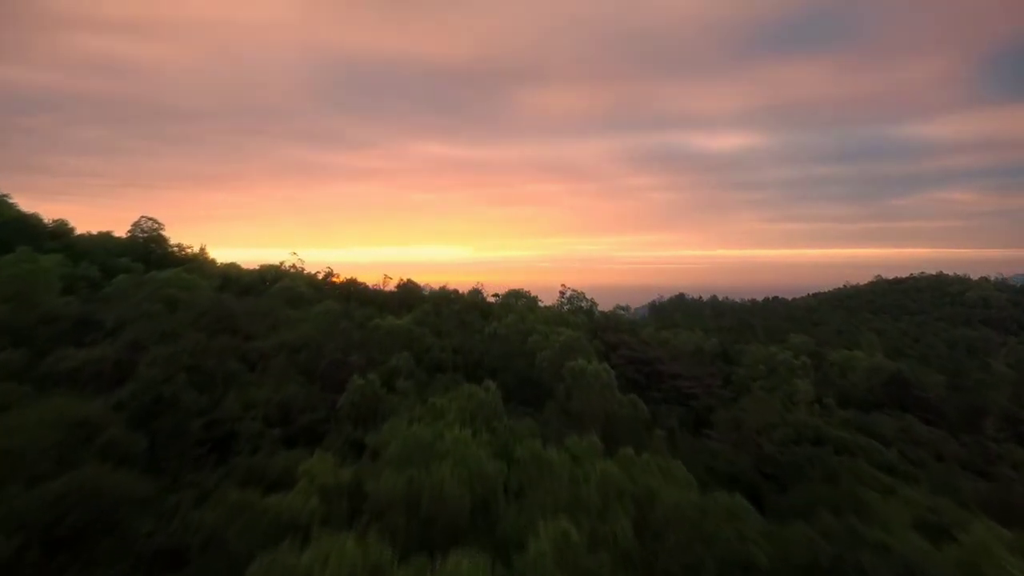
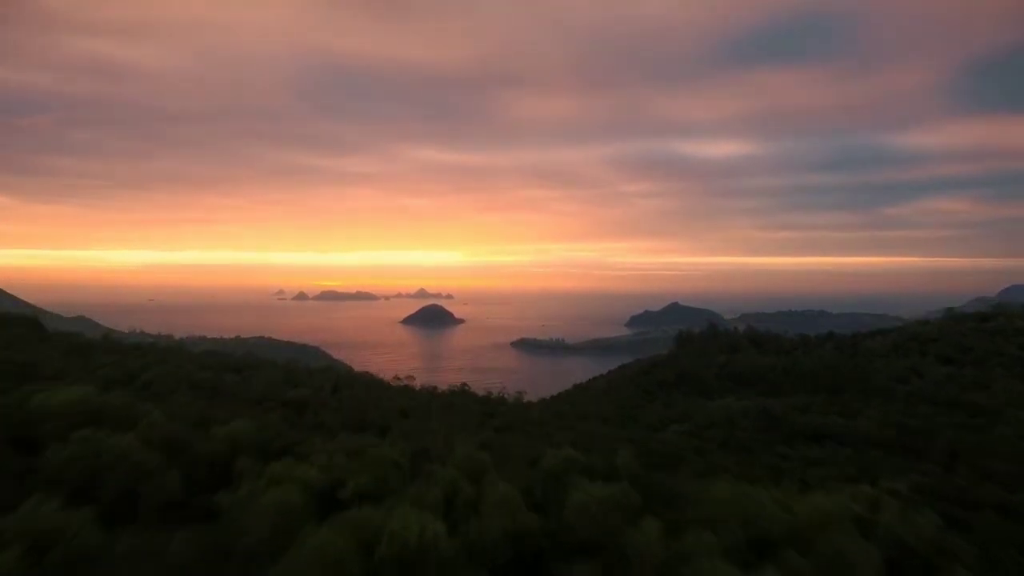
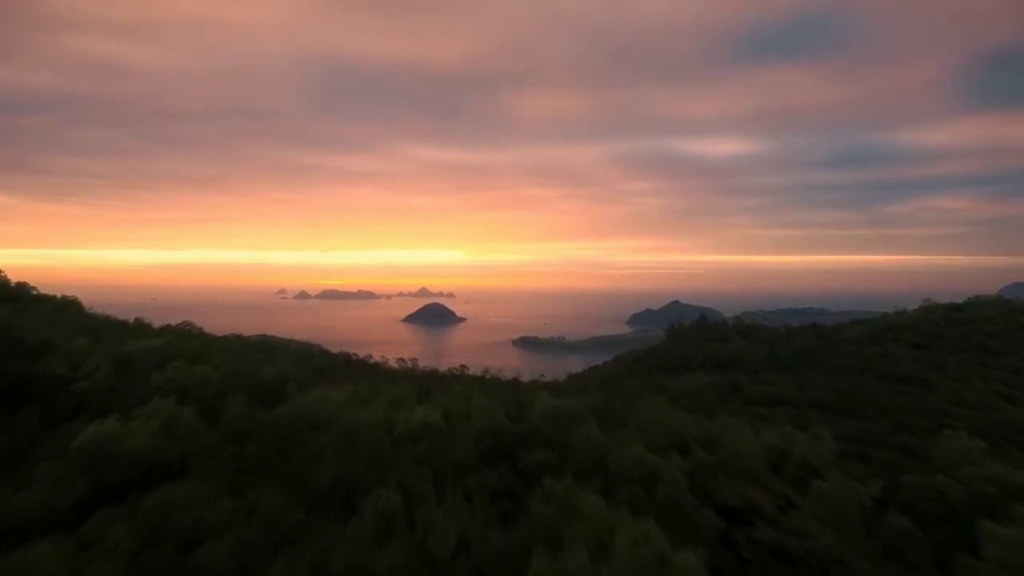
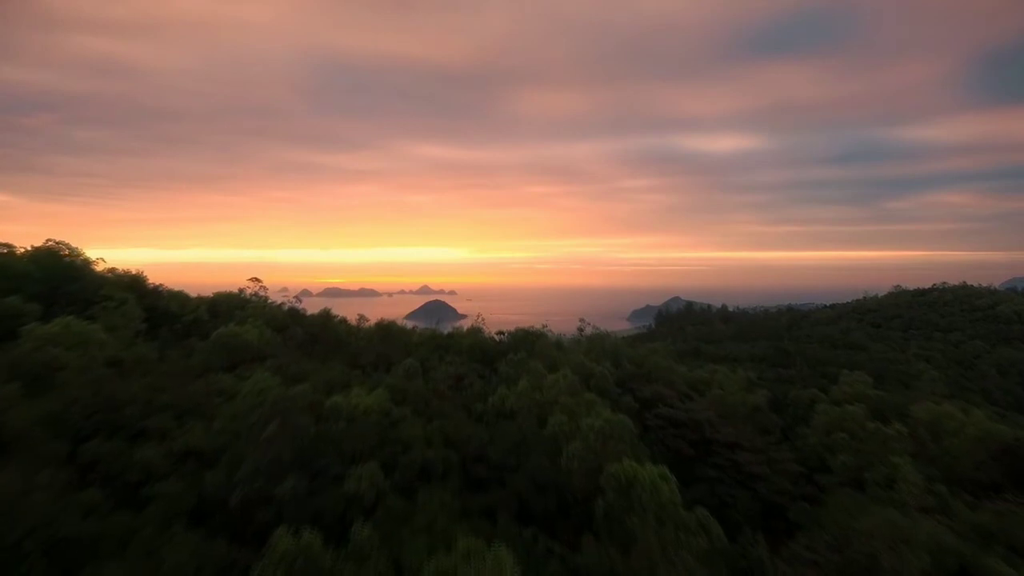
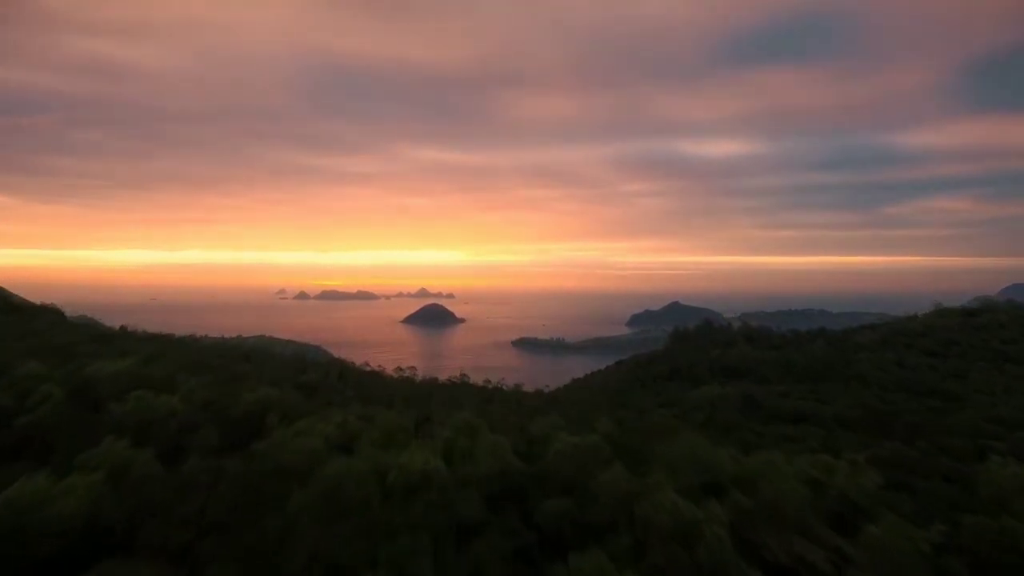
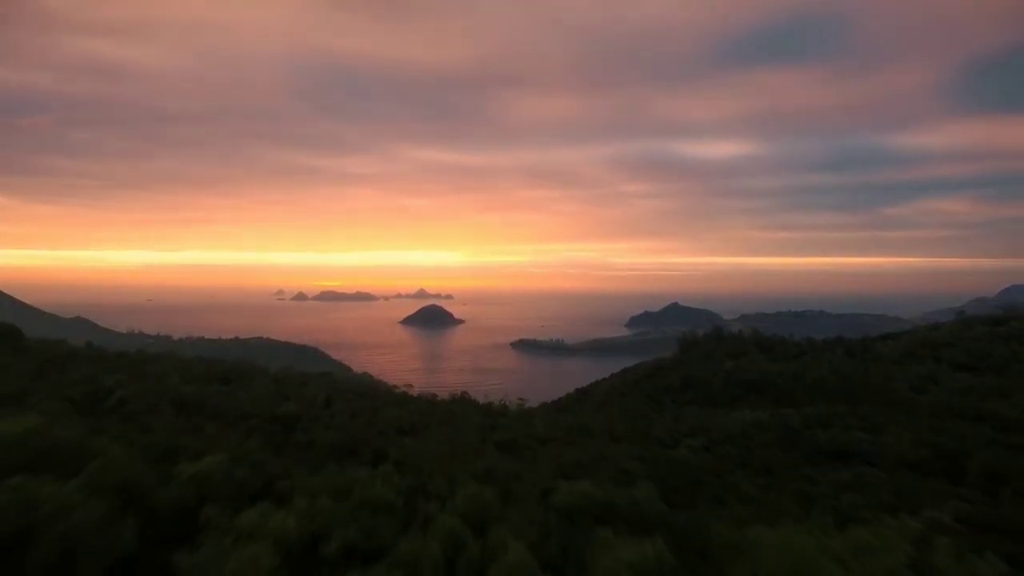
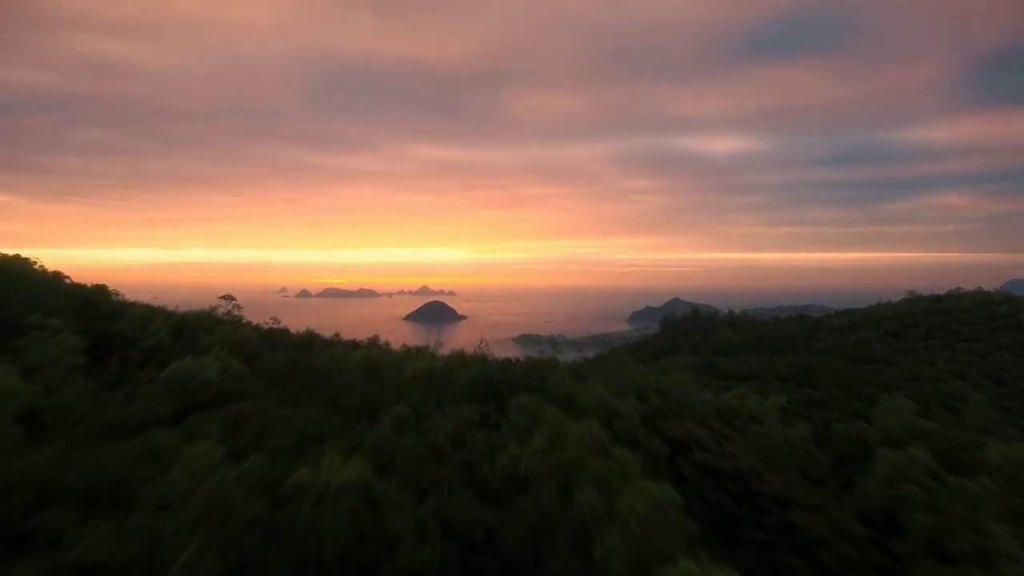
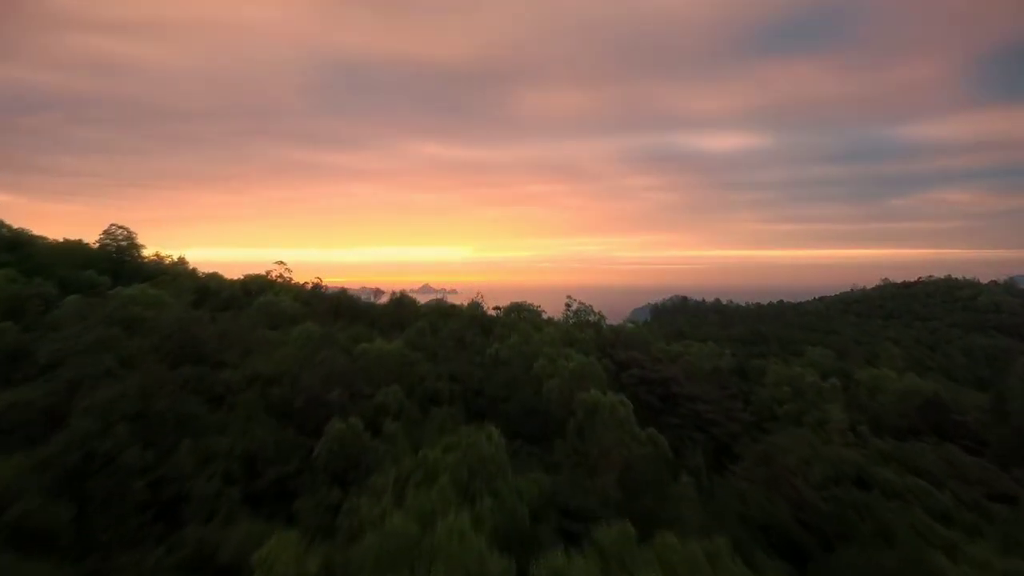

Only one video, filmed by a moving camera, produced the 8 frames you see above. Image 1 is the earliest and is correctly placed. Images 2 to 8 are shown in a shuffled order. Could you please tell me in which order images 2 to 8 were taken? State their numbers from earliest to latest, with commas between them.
8, 4, 7, 3, 5, 2, 6
